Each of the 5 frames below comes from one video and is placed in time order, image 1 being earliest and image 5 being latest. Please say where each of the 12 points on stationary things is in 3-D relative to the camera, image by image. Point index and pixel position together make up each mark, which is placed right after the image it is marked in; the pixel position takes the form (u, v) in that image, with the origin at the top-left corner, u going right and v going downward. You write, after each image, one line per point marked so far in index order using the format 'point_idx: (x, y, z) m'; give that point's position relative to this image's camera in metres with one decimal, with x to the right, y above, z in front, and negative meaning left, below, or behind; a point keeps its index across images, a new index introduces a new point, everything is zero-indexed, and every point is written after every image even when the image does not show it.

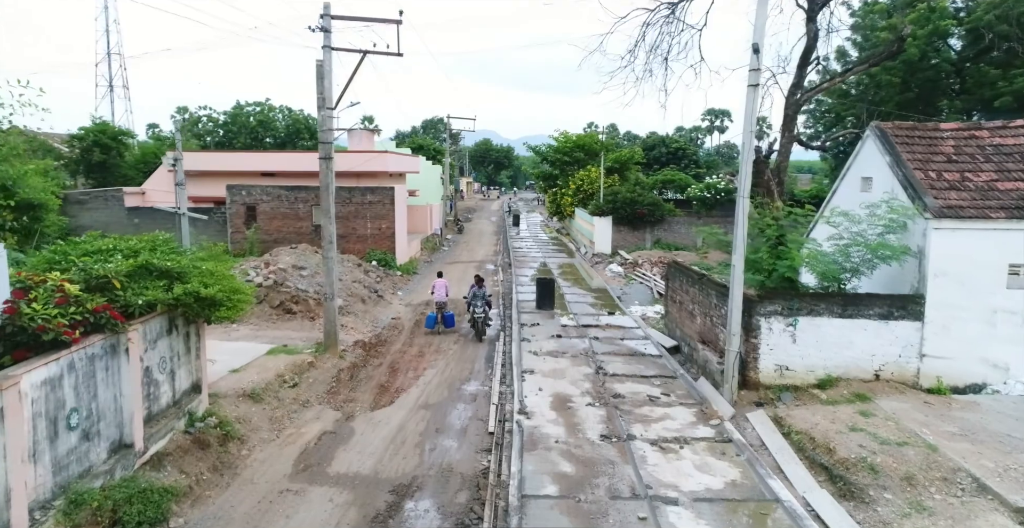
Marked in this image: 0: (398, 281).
0: (-3.8, -0.6, +19.5) m
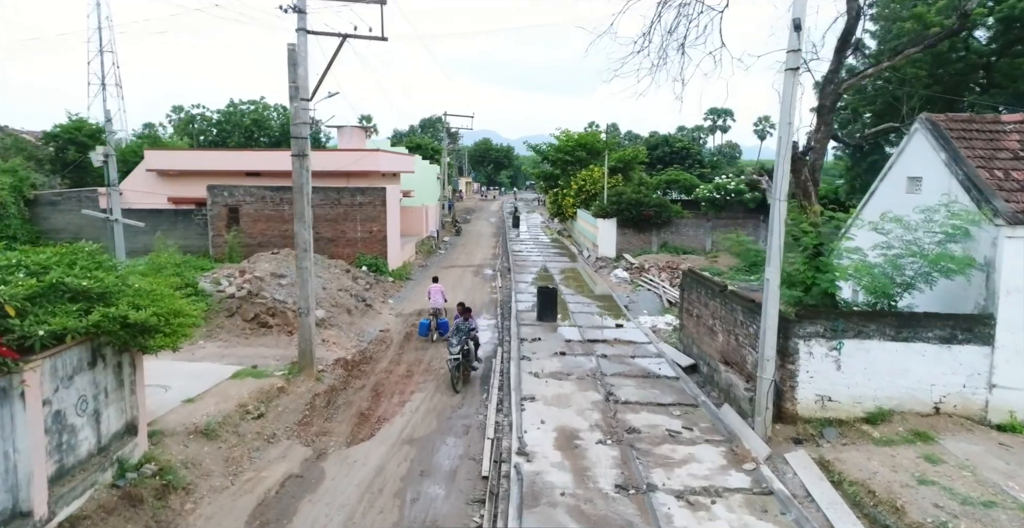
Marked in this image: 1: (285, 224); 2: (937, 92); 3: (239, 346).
0: (-3.8, -0.8, +18.3) m
1: (-7.5, +1.3, +19.2) m
2: (+13.4, +5.4, +18.5) m
3: (-5.0, -1.5, +10.7) m
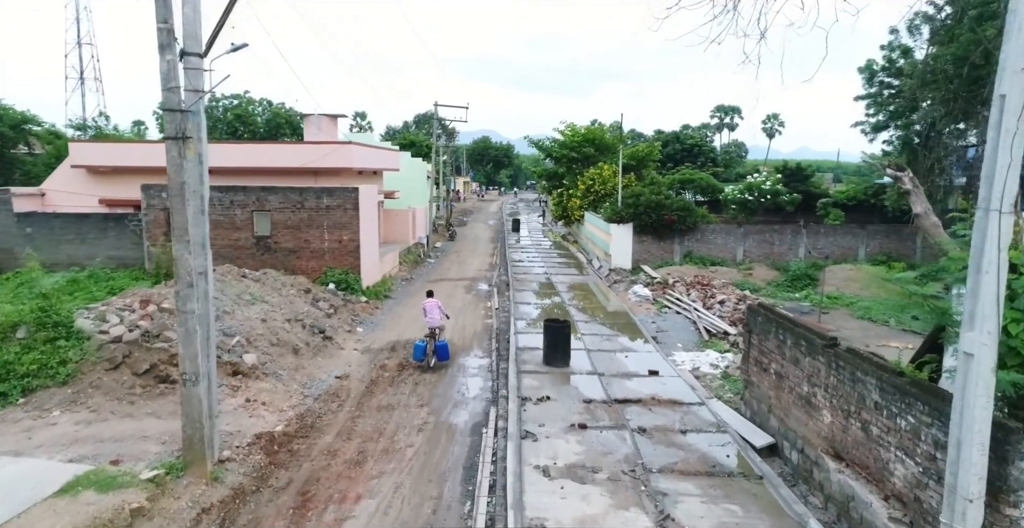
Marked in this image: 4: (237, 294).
0: (-3.9, -1.2, +15.0) m
1: (-7.5, +0.9, +15.9) m
2: (+13.4, +5.0, +15.2) m
3: (-5.0, -1.9, +7.3) m
4: (-5.5, -0.6, +11.8) m
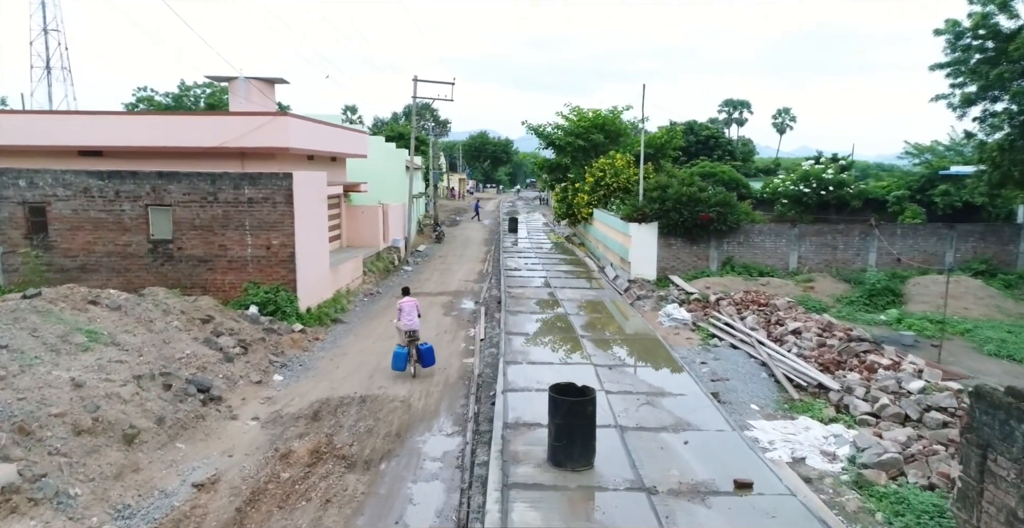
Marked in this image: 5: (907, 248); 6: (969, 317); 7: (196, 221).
0: (-4.0, -1.5, +10.6) m
1: (-7.7, +0.6, +11.6) m
2: (+13.2, +4.7, +10.9) m
3: (-5.2, -2.2, +3.0) m
4: (-5.7, -0.9, +7.5) m
5: (+10.8, +0.4, +16.1) m
6: (+10.0, -1.1, +12.9) m
7: (-6.3, +0.9, +11.7) m
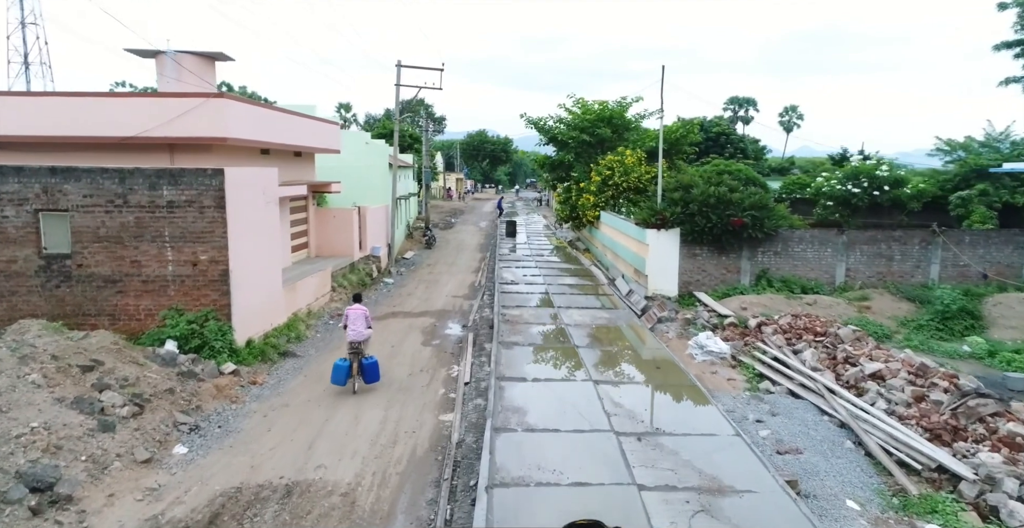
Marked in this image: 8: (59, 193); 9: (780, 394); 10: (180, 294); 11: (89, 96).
0: (-4.1, -1.8, +8.1) m
1: (-7.8, +0.2, +9.0) m
2: (+13.1, +4.4, +8.3) m
3: (-5.3, -2.5, +0.4) m
4: (-5.8, -1.2, +4.9) m
5: (+10.7, +0.1, +13.6) m
6: (+9.9, -1.5, +10.3) m
7: (-6.4, +0.5, +9.1) m
8: (-6.9, +1.1, +9.0) m
9: (+3.9, -1.8, +8.6) m
10: (-5.3, -0.5, +9.4) m
11: (-7.4, +2.9, +10.3) m
